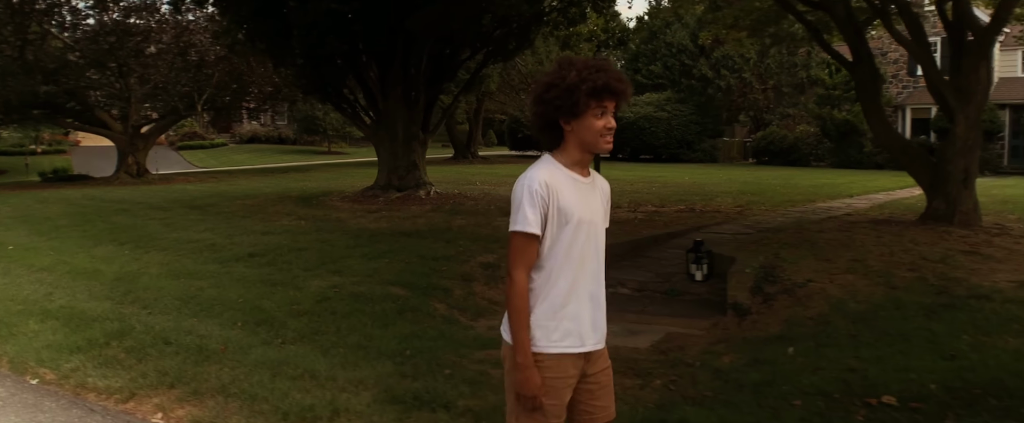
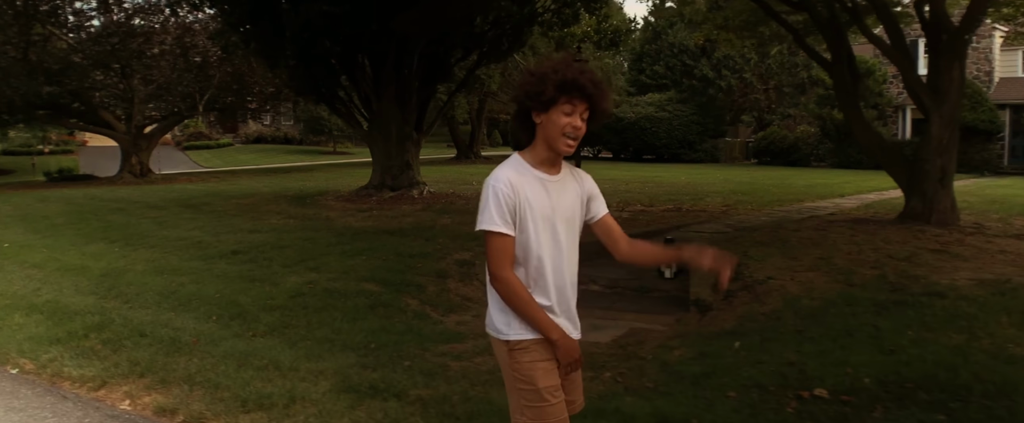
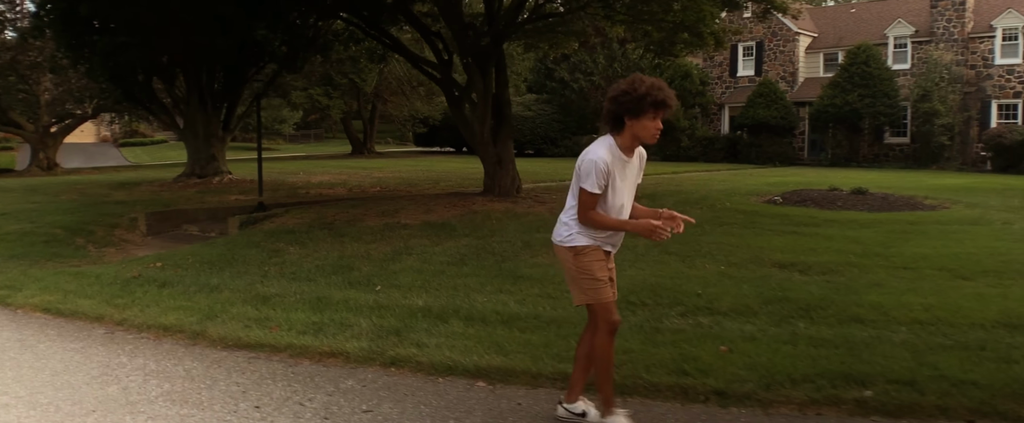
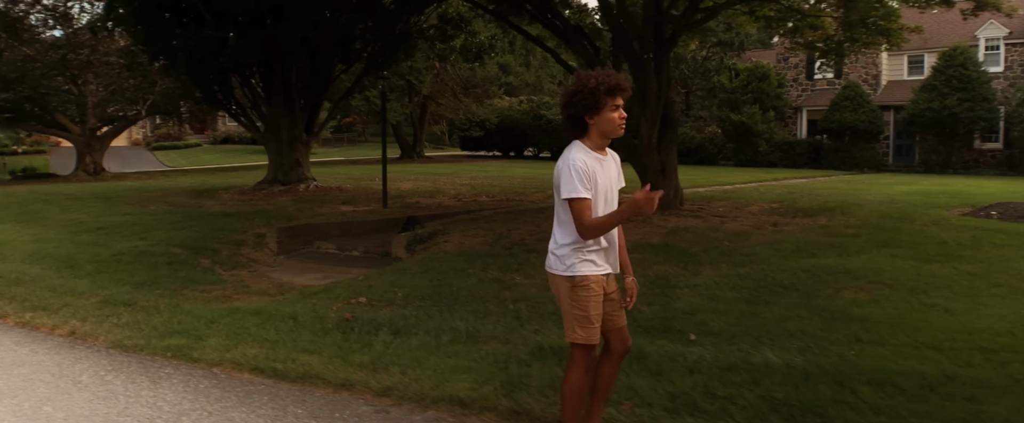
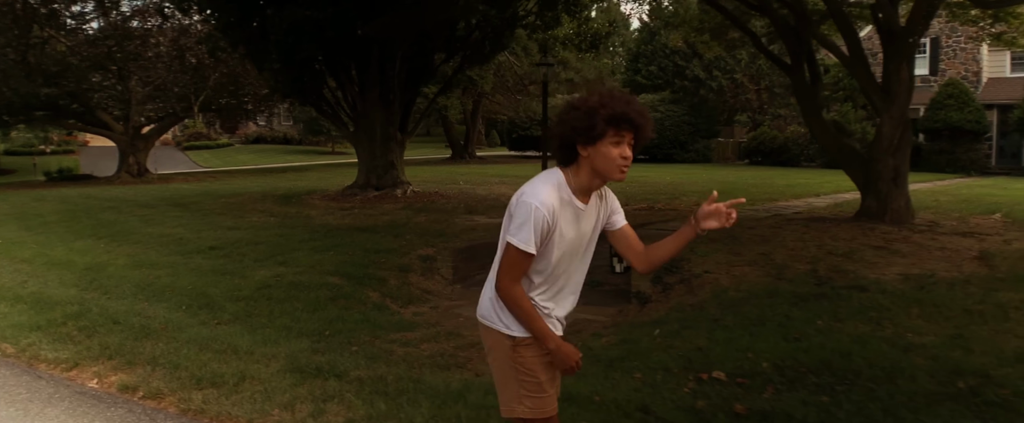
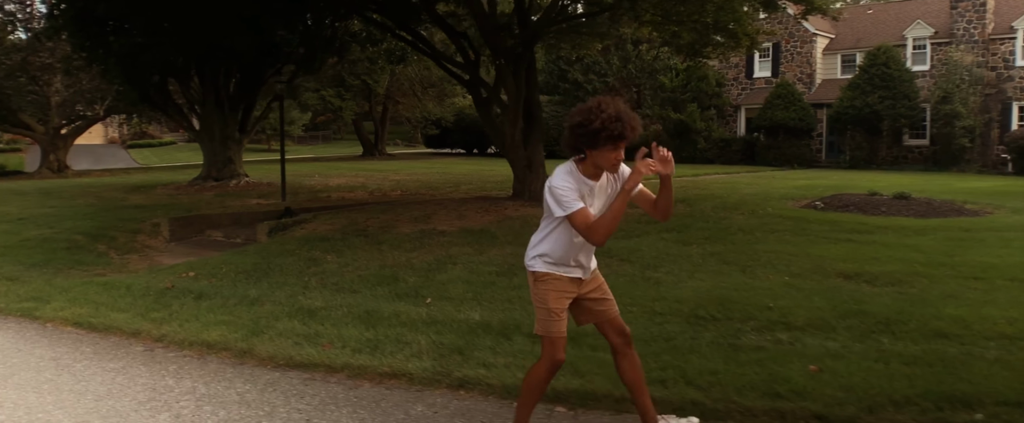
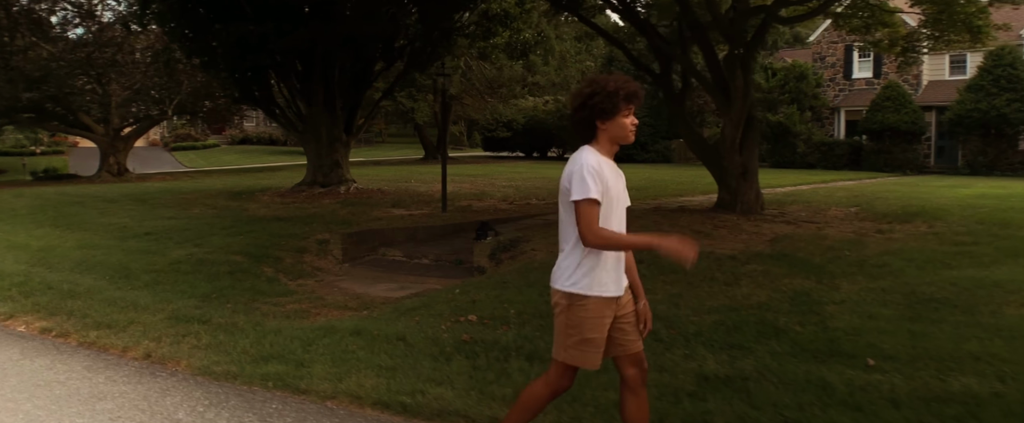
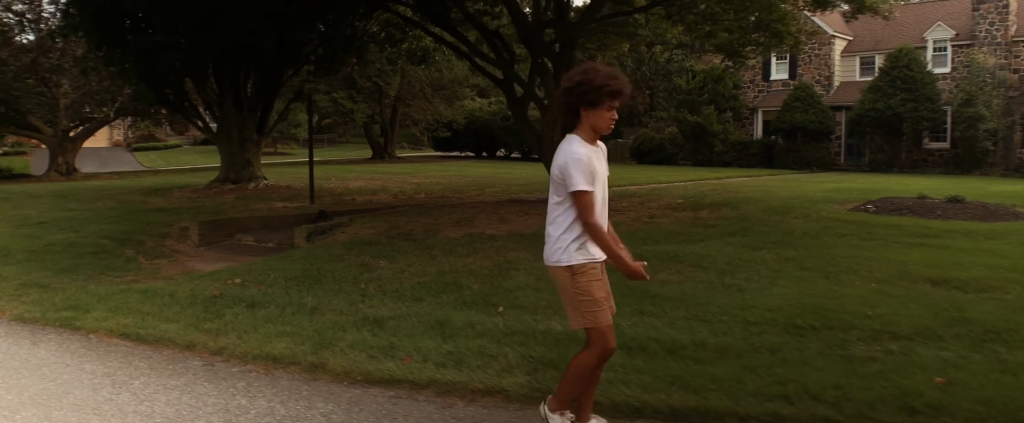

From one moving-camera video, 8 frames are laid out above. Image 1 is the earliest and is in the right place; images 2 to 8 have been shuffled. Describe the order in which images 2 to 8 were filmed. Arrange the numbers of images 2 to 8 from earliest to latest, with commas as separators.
2, 5, 7, 4, 8, 6, 3
